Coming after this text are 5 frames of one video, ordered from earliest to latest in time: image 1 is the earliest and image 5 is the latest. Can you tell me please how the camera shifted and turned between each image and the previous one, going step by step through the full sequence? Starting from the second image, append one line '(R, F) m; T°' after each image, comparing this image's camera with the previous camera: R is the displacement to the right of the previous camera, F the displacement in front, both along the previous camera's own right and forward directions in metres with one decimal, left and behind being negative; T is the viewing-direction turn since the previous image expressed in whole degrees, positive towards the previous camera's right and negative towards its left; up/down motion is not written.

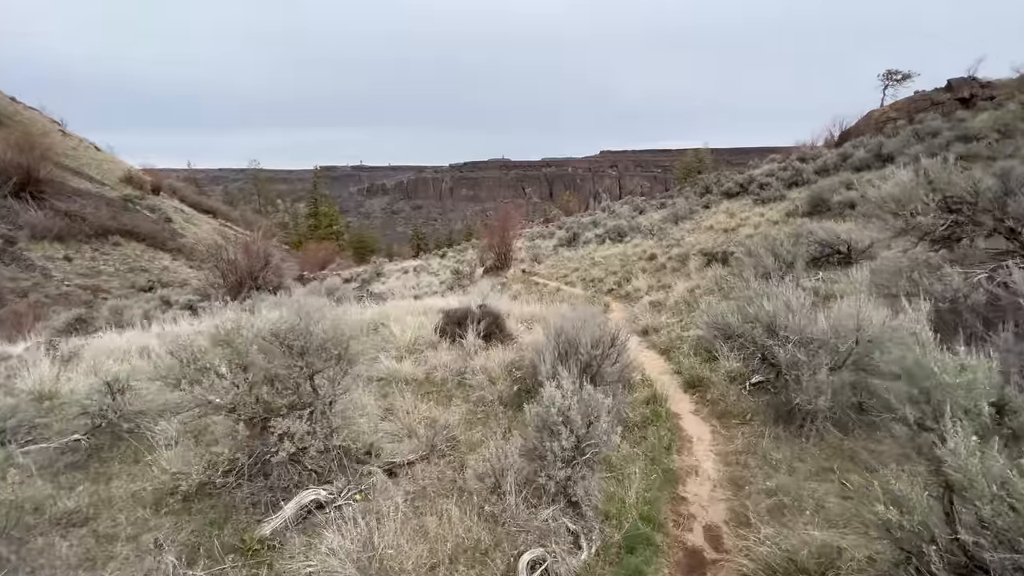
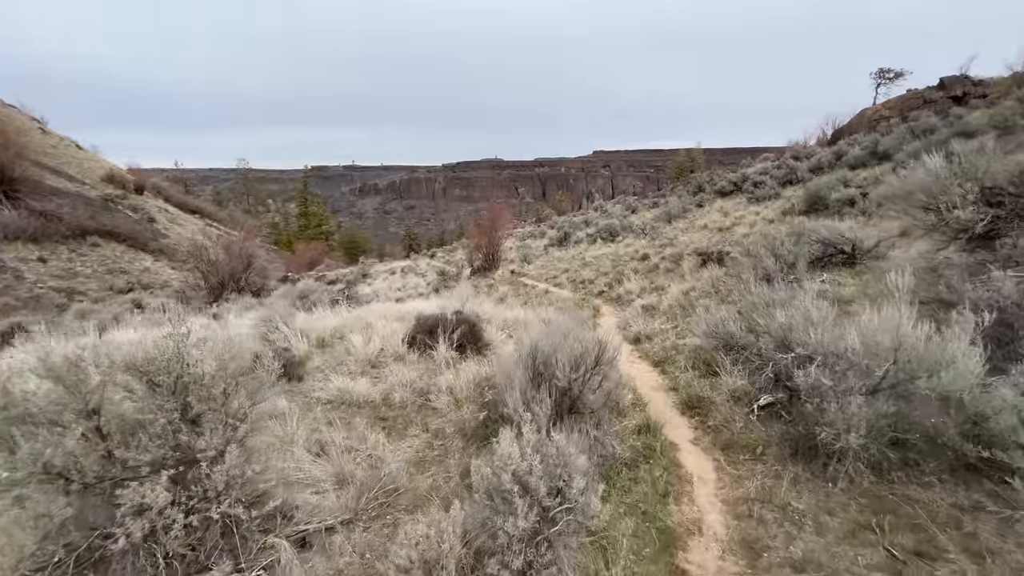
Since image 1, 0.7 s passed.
(+0.3, +0.9) m; +1°
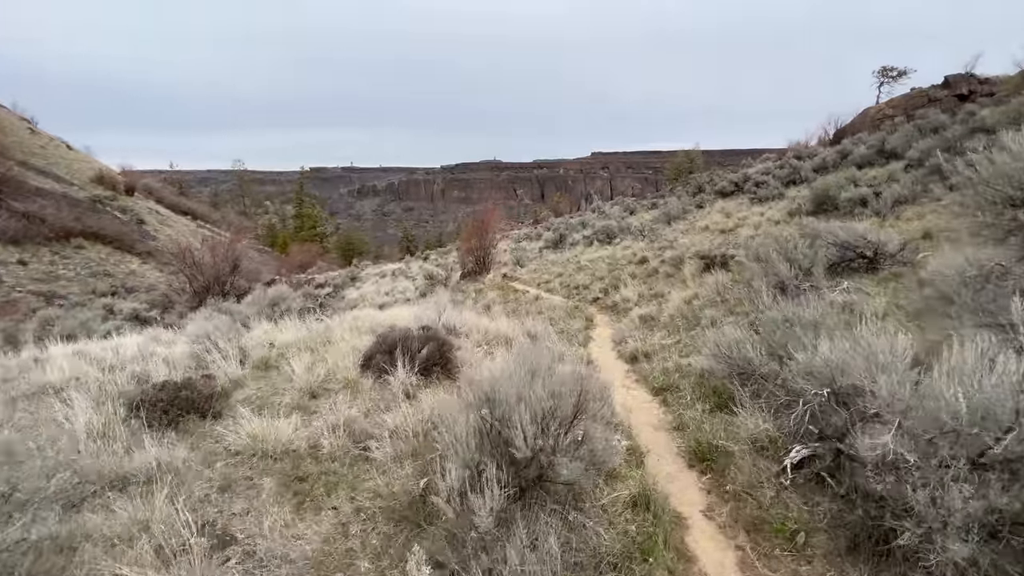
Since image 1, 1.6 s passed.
(+0.4, +1.2) m; 0°
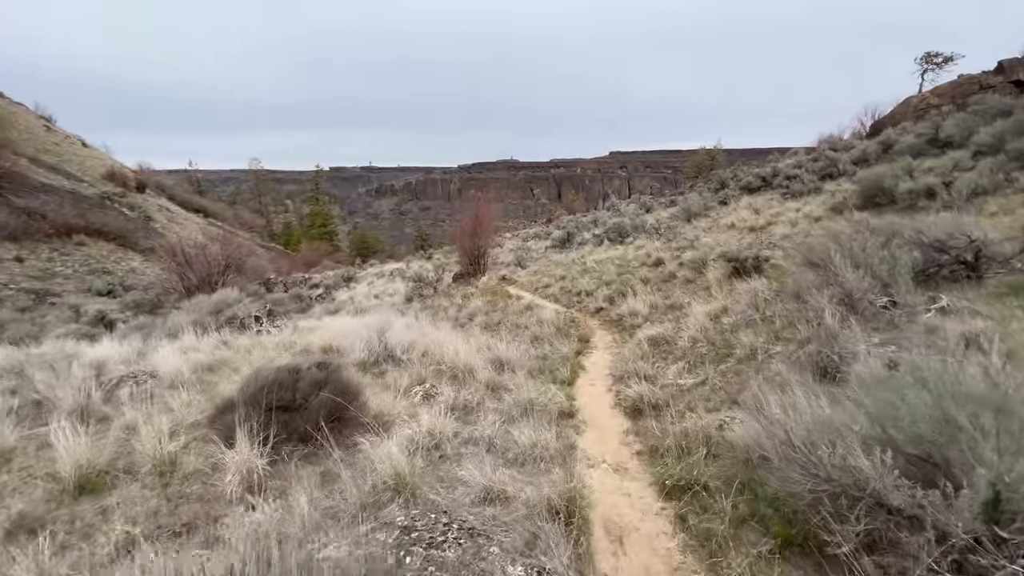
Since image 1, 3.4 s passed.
(+0.8, +2.5) m; -2°
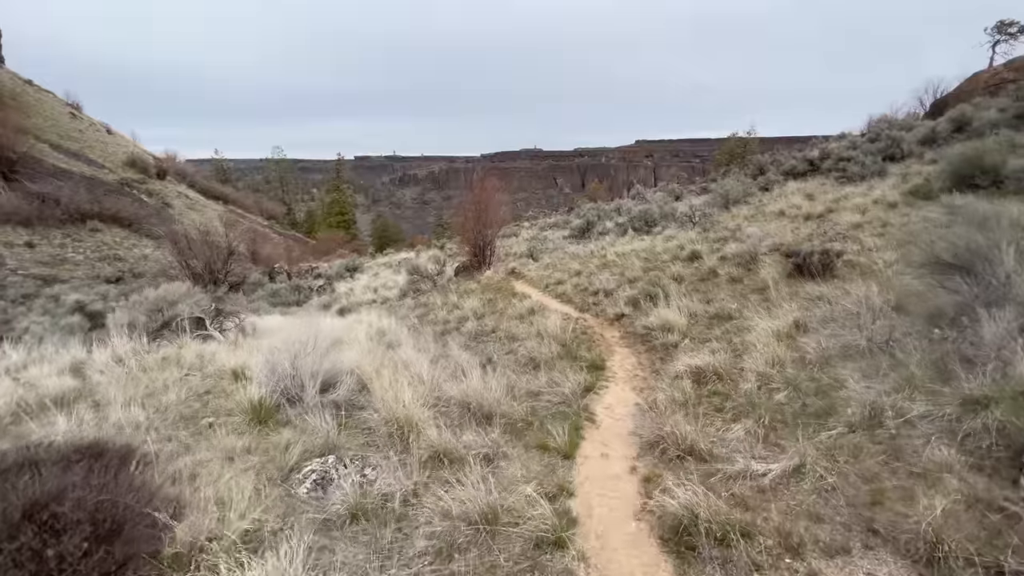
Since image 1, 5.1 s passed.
(+0.5, +2.4) m; -3°
